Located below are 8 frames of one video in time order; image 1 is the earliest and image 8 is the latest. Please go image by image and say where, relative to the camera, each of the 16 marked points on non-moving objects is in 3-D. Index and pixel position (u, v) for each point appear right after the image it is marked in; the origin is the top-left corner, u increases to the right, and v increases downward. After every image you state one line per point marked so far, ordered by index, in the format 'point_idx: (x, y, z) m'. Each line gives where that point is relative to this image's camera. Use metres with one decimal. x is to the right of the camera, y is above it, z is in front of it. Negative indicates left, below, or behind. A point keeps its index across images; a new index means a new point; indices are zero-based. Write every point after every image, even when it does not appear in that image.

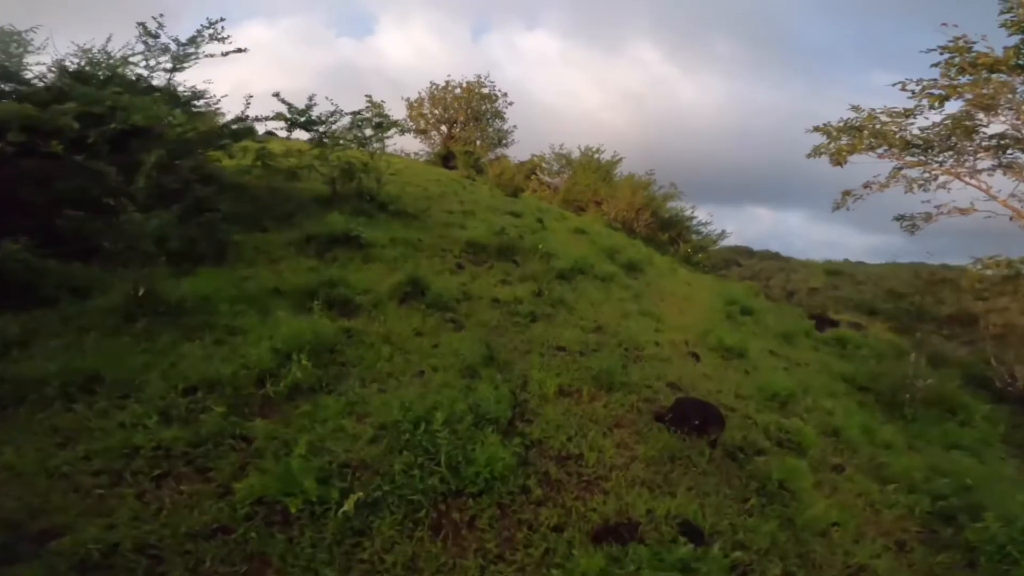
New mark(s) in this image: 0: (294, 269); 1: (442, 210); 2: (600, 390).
0: (-4.4, +0.4, +11.2) m
1: (-2.3, +2.5, +17.7) m
2: (+1.5, -1.8, +9.8) m
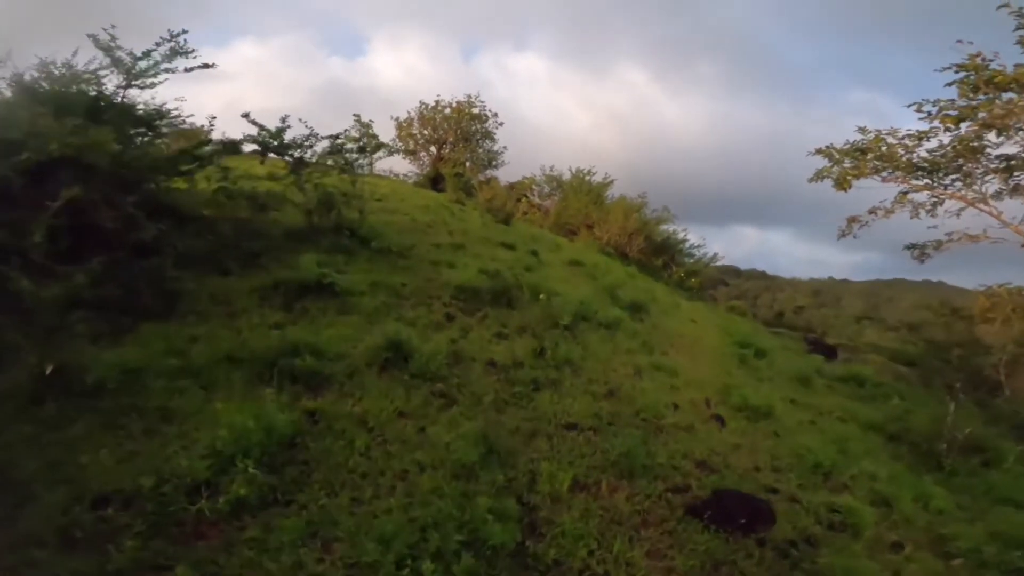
0: (-4.4, -0.6, +9.4) m
1: (-2.4, +1.3, +16.0) m
2: (+1.6, -2.8, +8.0) m
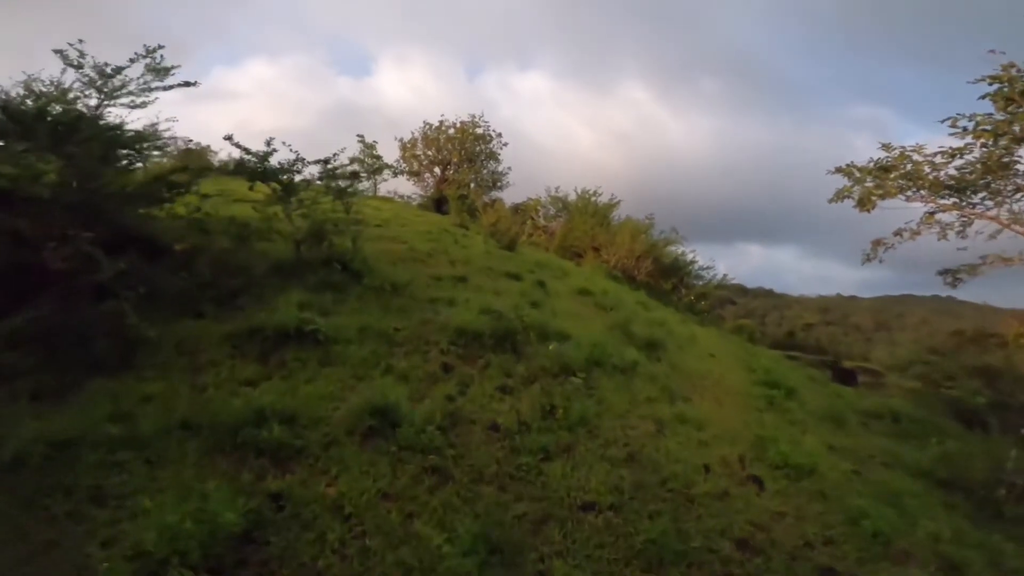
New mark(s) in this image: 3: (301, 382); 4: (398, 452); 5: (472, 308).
0: (-4.3, -1.4, +8.2) m
1: (-2.3, +0.3, +14.9) m
2: (+1.7, -3.5, +6.7) m
3: (-3.2, -1.4, +8.4) m
4: (-1.5, -2.1, +7.1) m
5: (-0.9, -0.4, +12.1) m
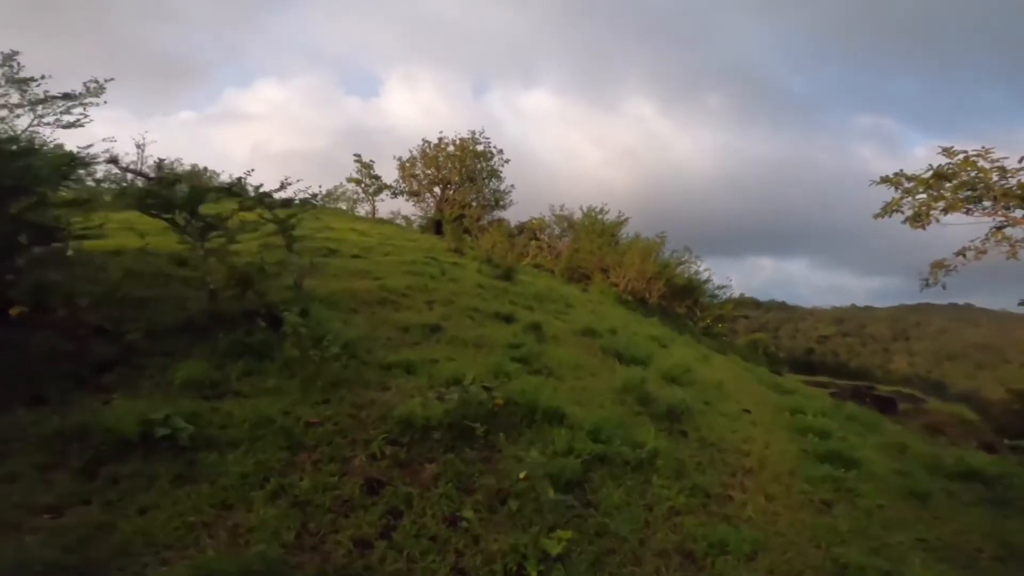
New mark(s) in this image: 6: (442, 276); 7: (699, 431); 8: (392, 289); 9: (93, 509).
0: (-4.8, -2.4, +5.3) m
1: (-2.7, -0.8, +12.0) m
2: (+1.2, -4.3, +3.6) m
3: (-3.7, -2.4, +5.4) m
4: (-2.0, -3.0, +4.1) m
5: (-1.3, -1.5, +9.1) m
6: (-2.6, +0.5, +19.6) m
7: (+3.6, -2.8, +10.6) m
8: (-3.4, 0.0, +15.4) m
9: (-4.2, -2.3, +5.5) m
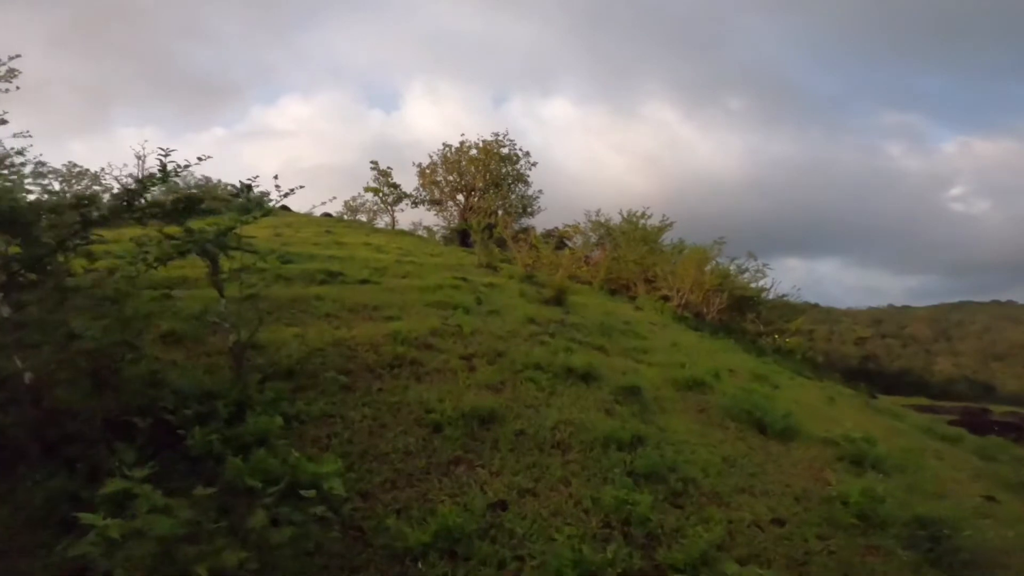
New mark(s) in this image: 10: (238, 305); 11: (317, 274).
0: (-3.7, -3.1, +0.1) m
1: (-1.3, -1.7, +6.7) m
2: (+2.3, -4.9, -1.8) m
3: (-2.6, -3.1, +0.2) m
4: (-0.9, -3.7, -1.2) m
5: (0.0, -2.2, +3.8) m
6: (-1.0, -0.4, +14.4) m
7: (+5.0, -3.4, +5.1) m
8: (-1.9, -0.9, +10.2) m
9: (-3.0, -3.1, +0.3) m
10: (-5.3, -0.4, +10.6) m
11: (-5.3, +0.4, +14.7) m
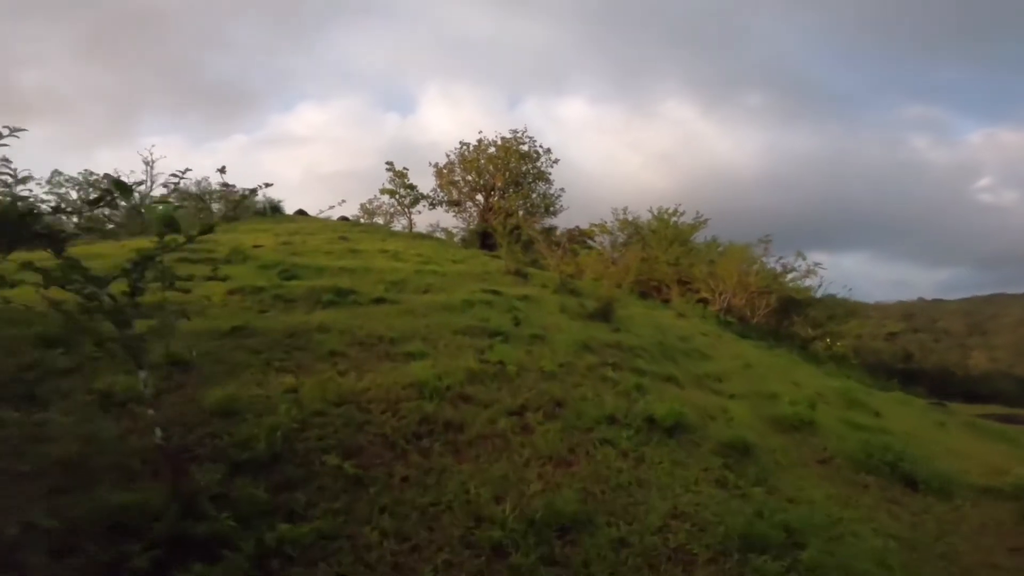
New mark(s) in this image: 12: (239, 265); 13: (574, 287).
0: (-3.0, -3.6, -2.4) m
1: (-0.5, -2.1, +4.1) m
2: (+2.9, -5.3, -4.5) m
3: (-1.9, -3.6, -2.3) m
4: (-0.3, -4.2, -3.8) m
5: (+0.7, -2.6, +1.2) m
6: (+0.1, -0.9, +11.8) m
7: (+5.8, -3.7, +2.3) m
8: (-1.0, -1.4, +7.6) m
9: (-2.4, -3.6, -2.2) m
10: (-4.4, -0.9, +8.2) m
11: (-4.3, -0.1, +12.3) m
12: (-8.1, +0.7, +16.3) m
13: (+2.3, 0.0, +19.6) m
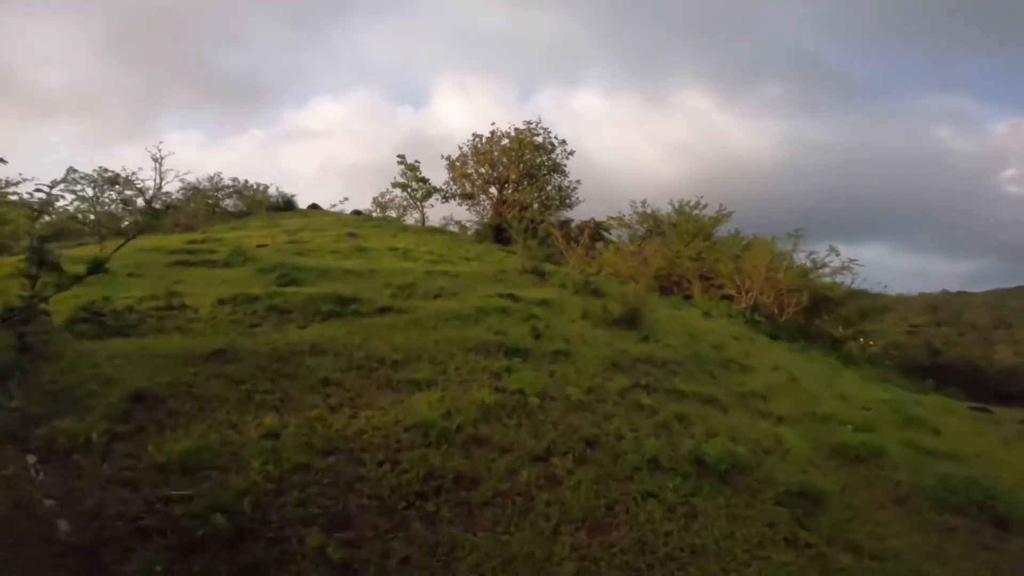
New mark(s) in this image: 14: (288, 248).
0: (-3.0, -4.0, -3.5) m
1: (-0.3, -2.4, +2.9) m
2: (+2.9, -5.7, -5.8) m
3: (-1.9, -4.0, -3.5) m
4: (-0.3, -4.6, -5.0) m
5: (+0.8, -3.0, 0.0) m
6: (+0.4, -1.0, +10.5) m
7: (+5.9, -4.0, +0.9) m
8: (-0.7, -1.6, +6.4) m
9: (-2.3, -4.0, -3.4) m
10: (-4.1, -1.2, +7.0) m
11: (-3.9, -0.3, +11.1) m
12: (-7.6, +0.5, +15.2) m
13: (+2.8, 0.0, +18.2) m
14: (-7.9, +1.4, +19.2) m
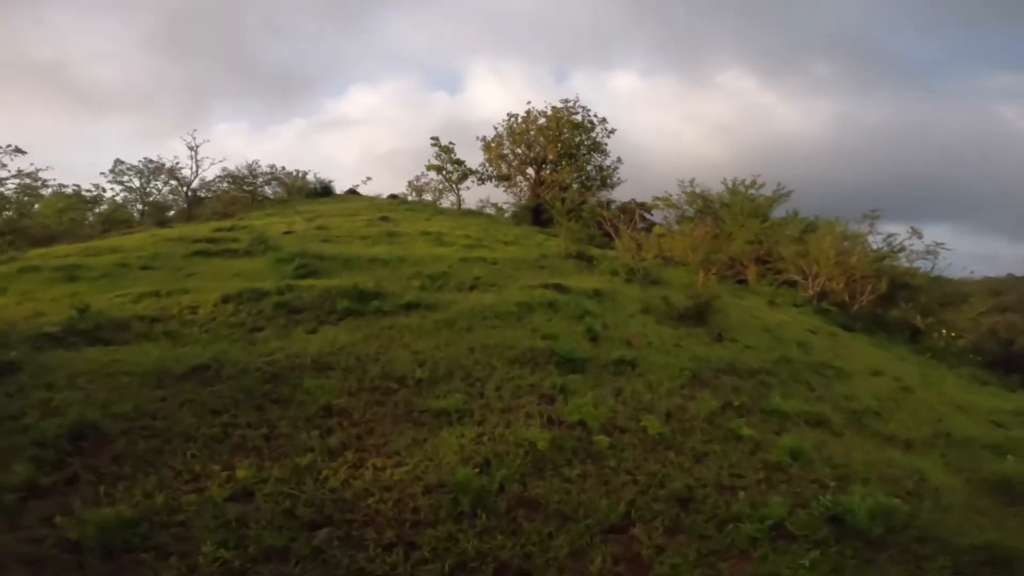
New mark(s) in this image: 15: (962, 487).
0: (-3.1, -4.3, -5.1) m
1: (0.0, -2.5, +1.1) m
2: (+2.6, -6.1, -7.7) m
3: (-2.0, -4.3, -5.2) m
4: (-0.5, -4.9, -6.7) m
5: (+0.9, -3.2, -1.9) m
6: (+1.3, -0.9, +8.6) m
7: (+6.1, -4.2, -1.3) m
8: (-0.1, -1.6, +4.6) m
9: (-2.4, -4.3, -5.0) m
10: (-3.5, -1.2, +5.4) m
11: (-3.0, -0.2, +9.4) m
12: (-6.5, +0.7, +13.8) m
13: (+4.2, +0.3, +16.1) m
14: (-6.5, +1.7, +17.8) m
15: (+5.4, -2.6, +6.5) m
